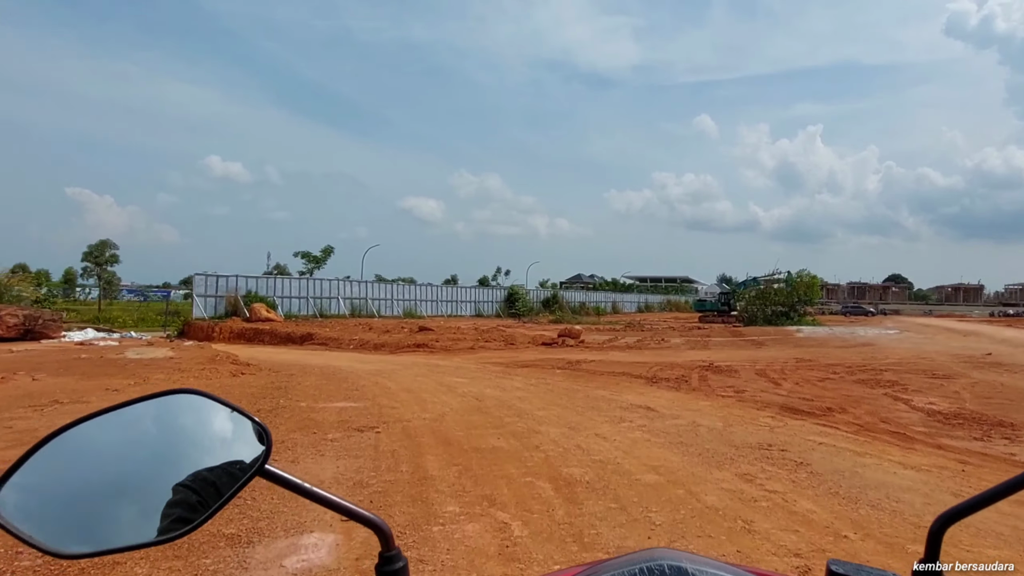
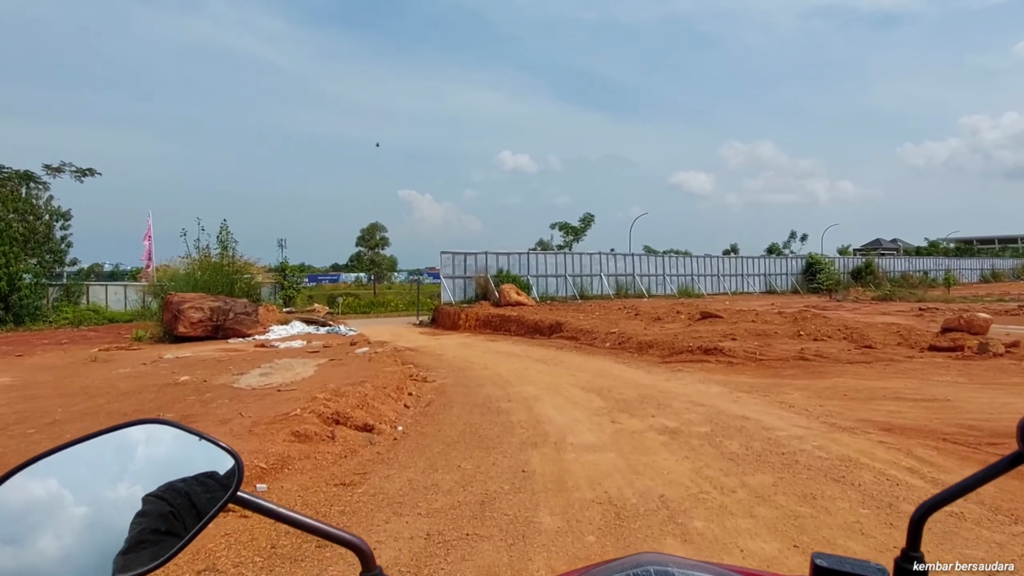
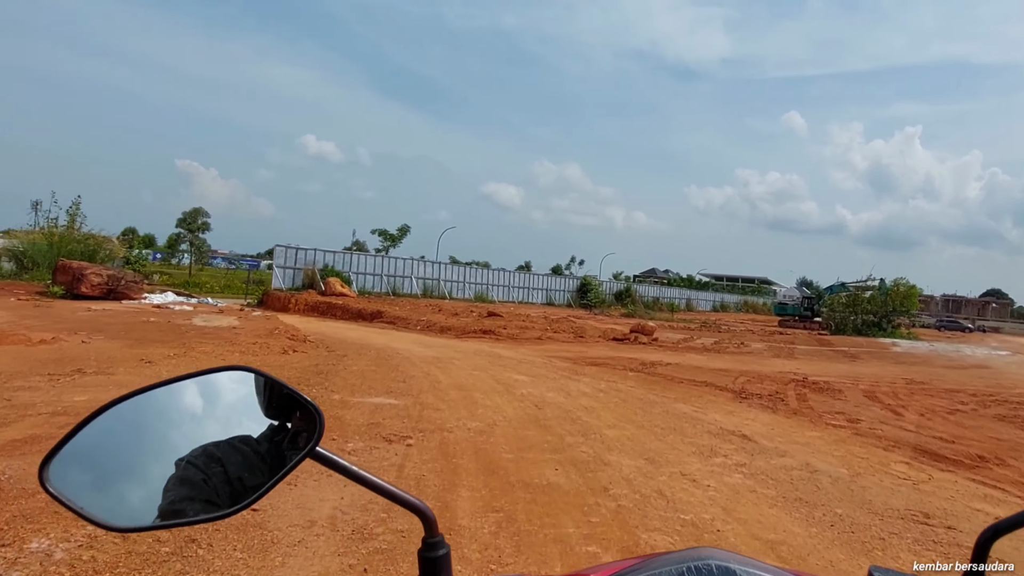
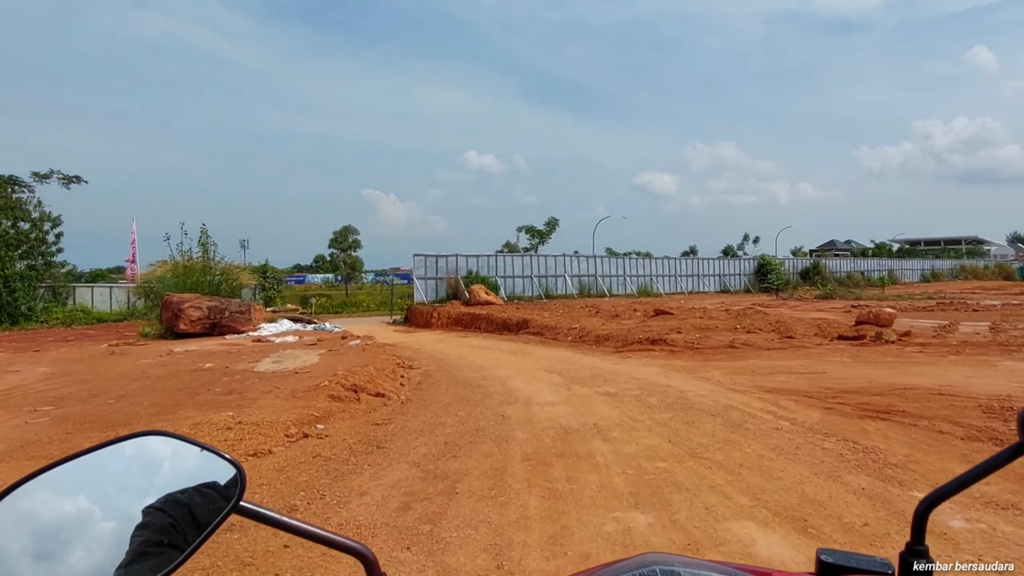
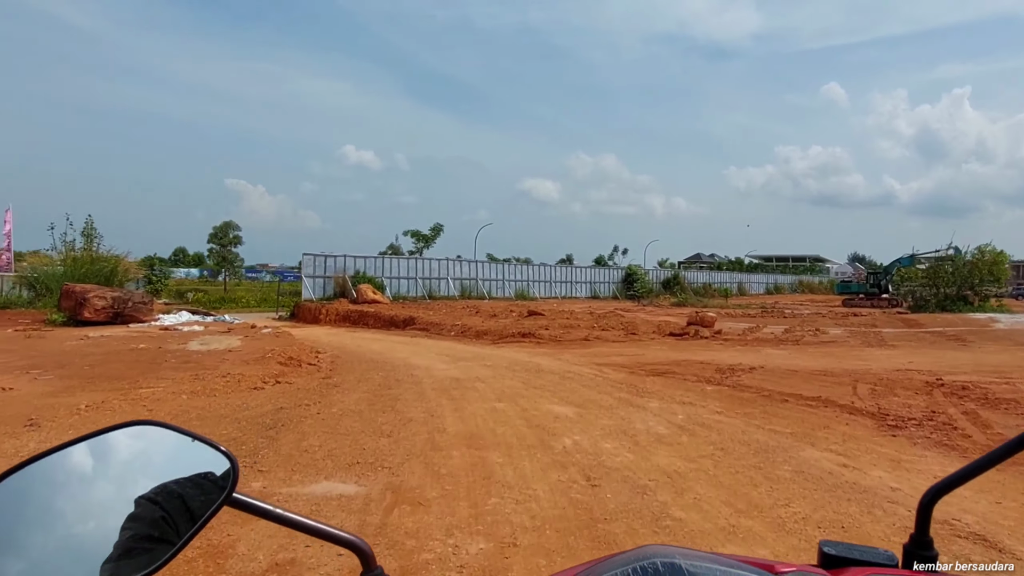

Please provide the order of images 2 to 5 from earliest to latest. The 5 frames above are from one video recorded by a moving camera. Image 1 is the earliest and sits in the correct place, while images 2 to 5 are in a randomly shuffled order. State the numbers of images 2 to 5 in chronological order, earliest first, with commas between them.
3, 5, 4, 2
